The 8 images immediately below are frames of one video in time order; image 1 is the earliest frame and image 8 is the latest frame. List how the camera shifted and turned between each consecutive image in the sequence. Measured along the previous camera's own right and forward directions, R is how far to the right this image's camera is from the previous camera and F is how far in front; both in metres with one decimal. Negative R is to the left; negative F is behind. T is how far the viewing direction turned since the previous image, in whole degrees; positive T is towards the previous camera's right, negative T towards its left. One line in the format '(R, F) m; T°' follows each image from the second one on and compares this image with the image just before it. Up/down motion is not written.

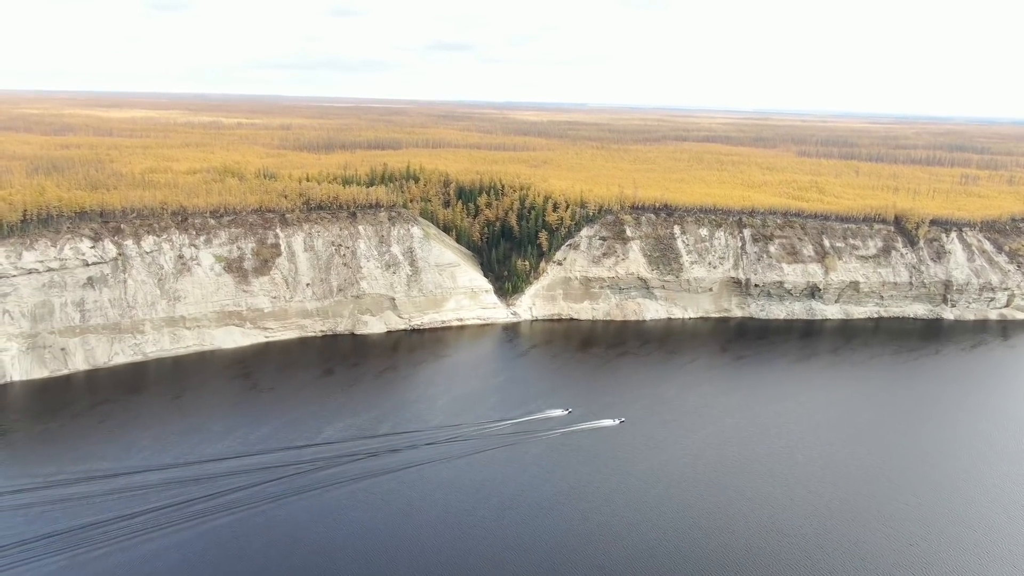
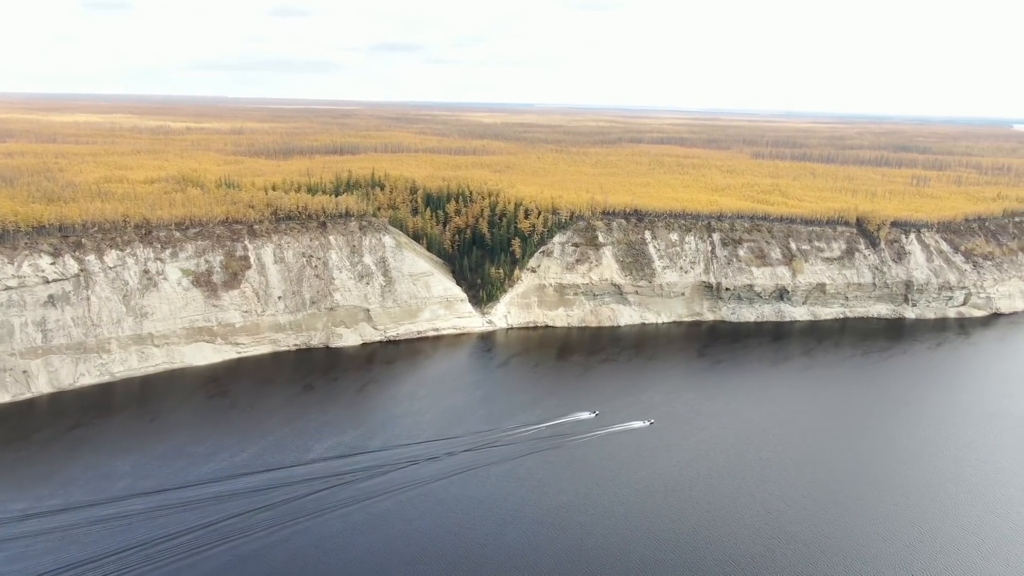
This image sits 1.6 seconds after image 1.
(-1.5, +0.3) m; +4°
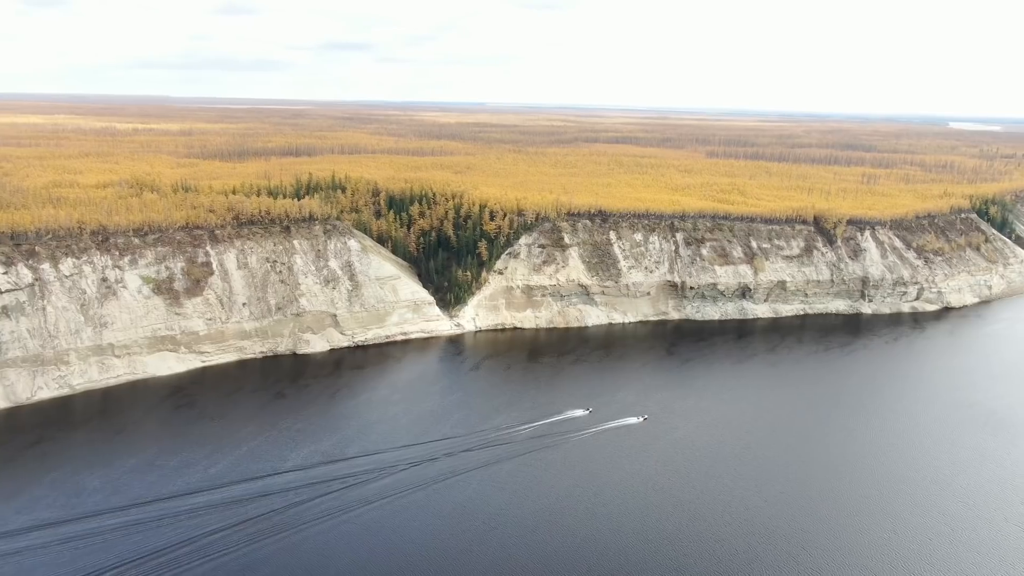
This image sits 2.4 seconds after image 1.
(-0.9, +0.1) m; +3°
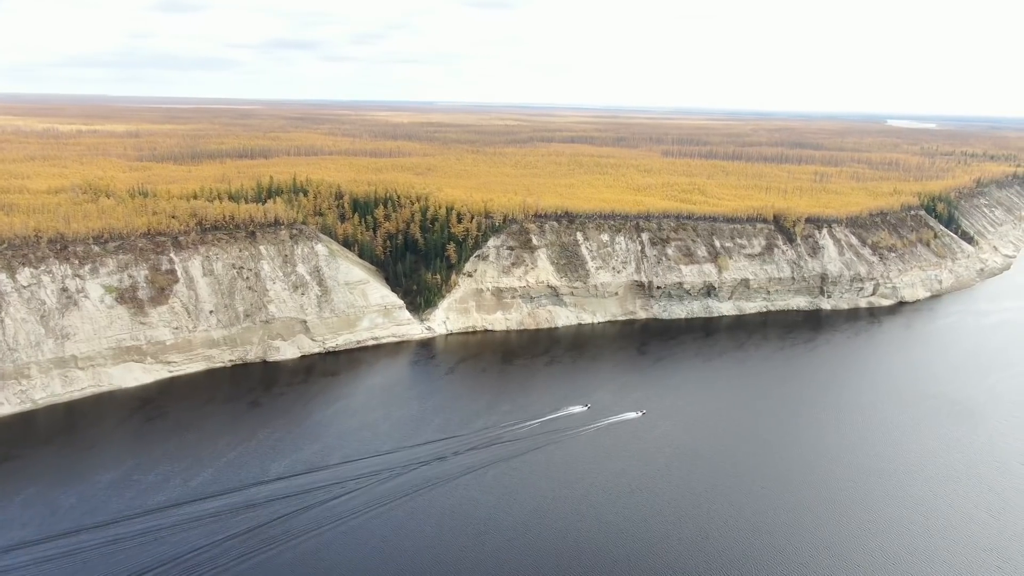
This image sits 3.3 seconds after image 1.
(-1.1, 0.0) m; +4°
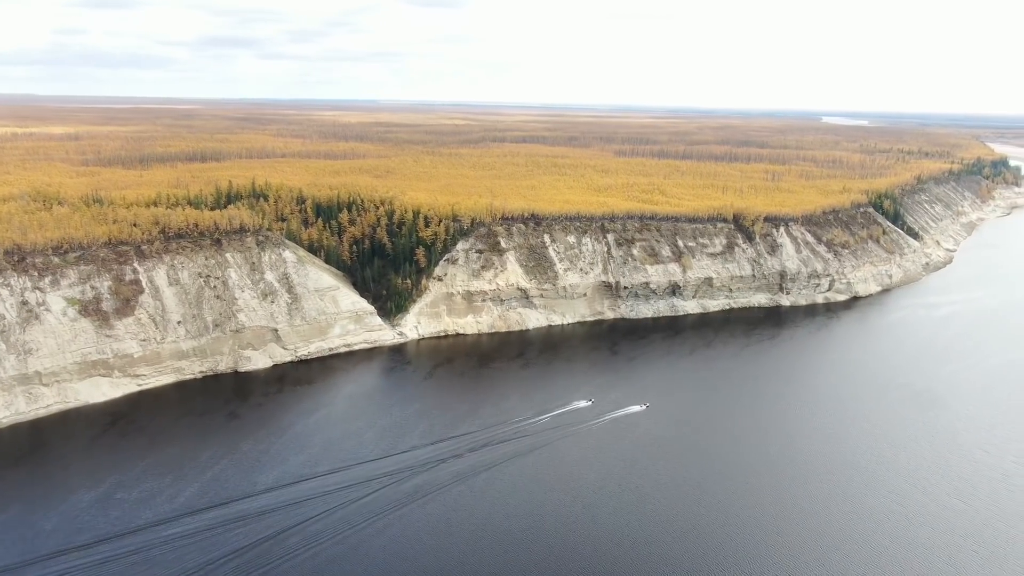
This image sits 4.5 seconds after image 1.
(-1.6, -0.1) m; +4°
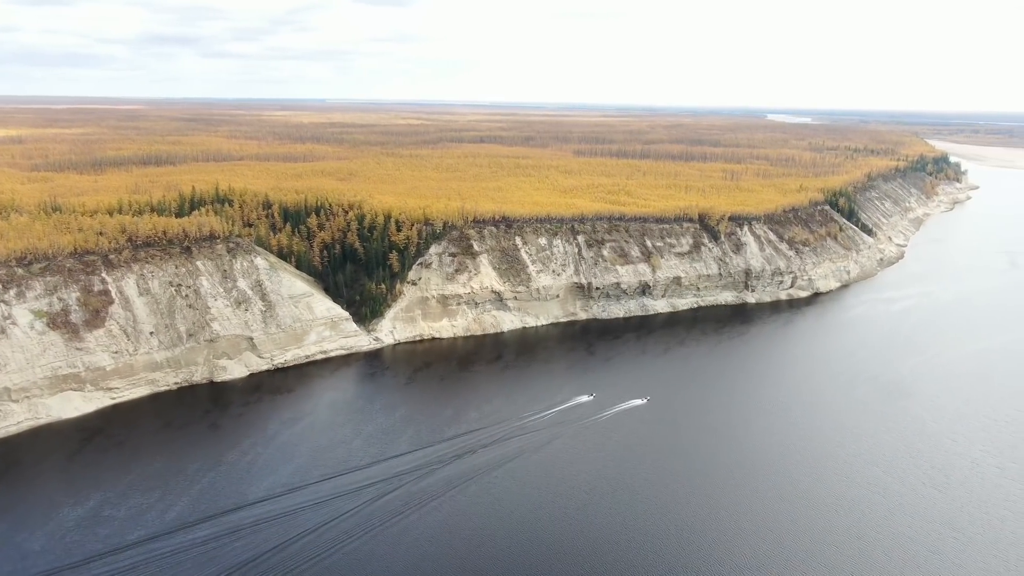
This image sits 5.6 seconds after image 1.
(-1.5, -0.2) m; +4°
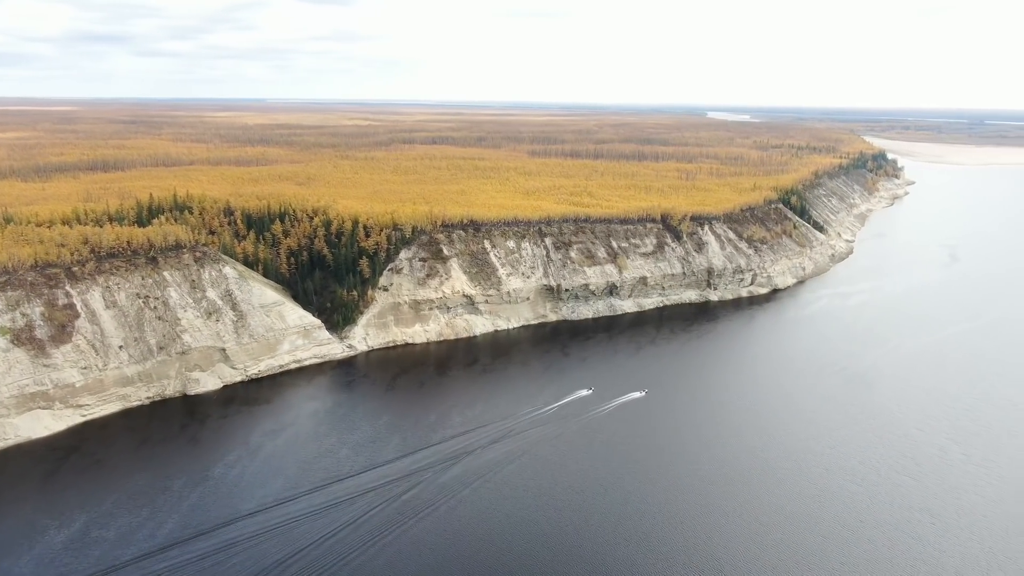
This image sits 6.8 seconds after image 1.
(-1.7, -0.2) m; +4°
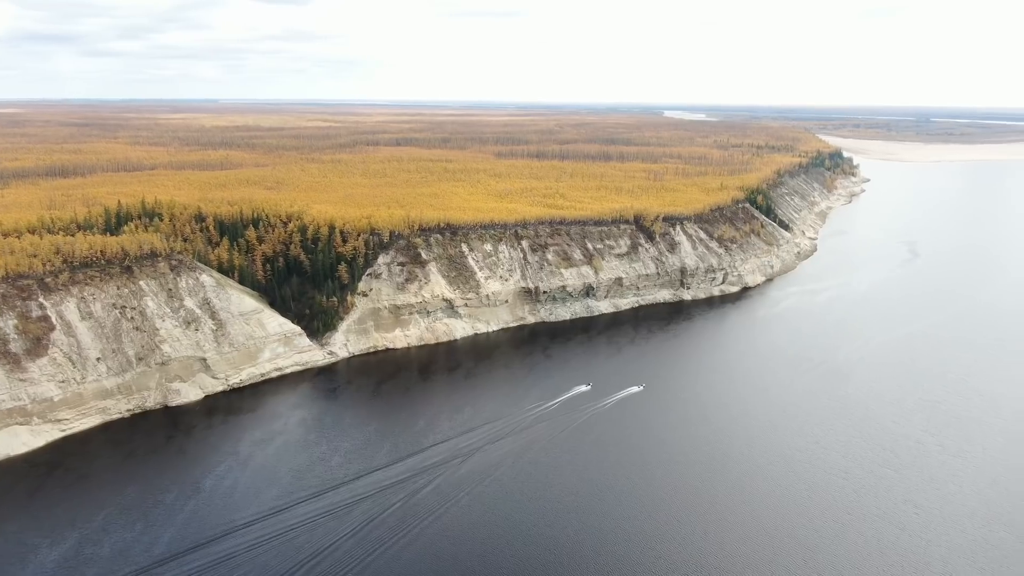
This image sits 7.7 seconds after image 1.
(-1.3, -0.2) m; +3°
